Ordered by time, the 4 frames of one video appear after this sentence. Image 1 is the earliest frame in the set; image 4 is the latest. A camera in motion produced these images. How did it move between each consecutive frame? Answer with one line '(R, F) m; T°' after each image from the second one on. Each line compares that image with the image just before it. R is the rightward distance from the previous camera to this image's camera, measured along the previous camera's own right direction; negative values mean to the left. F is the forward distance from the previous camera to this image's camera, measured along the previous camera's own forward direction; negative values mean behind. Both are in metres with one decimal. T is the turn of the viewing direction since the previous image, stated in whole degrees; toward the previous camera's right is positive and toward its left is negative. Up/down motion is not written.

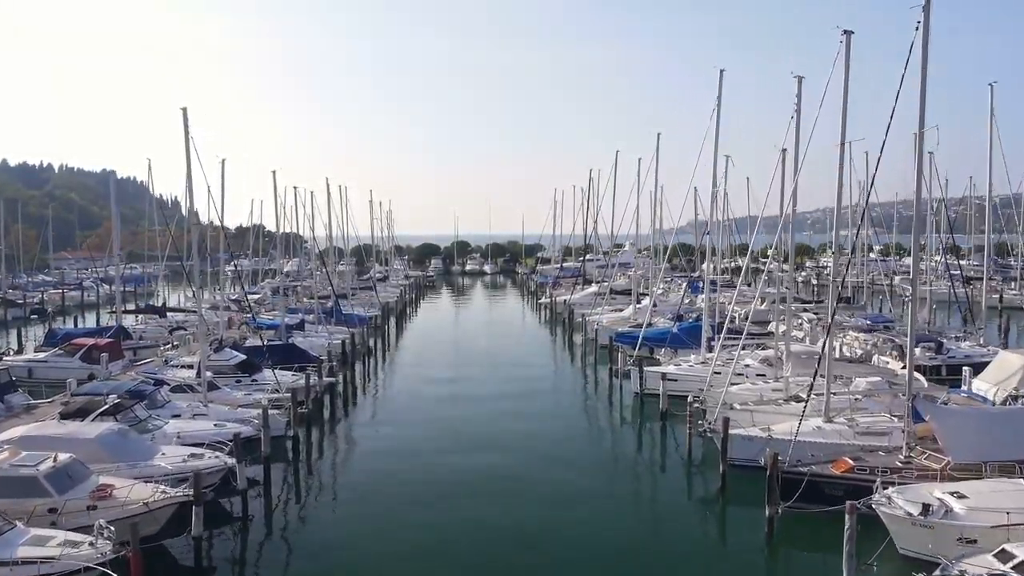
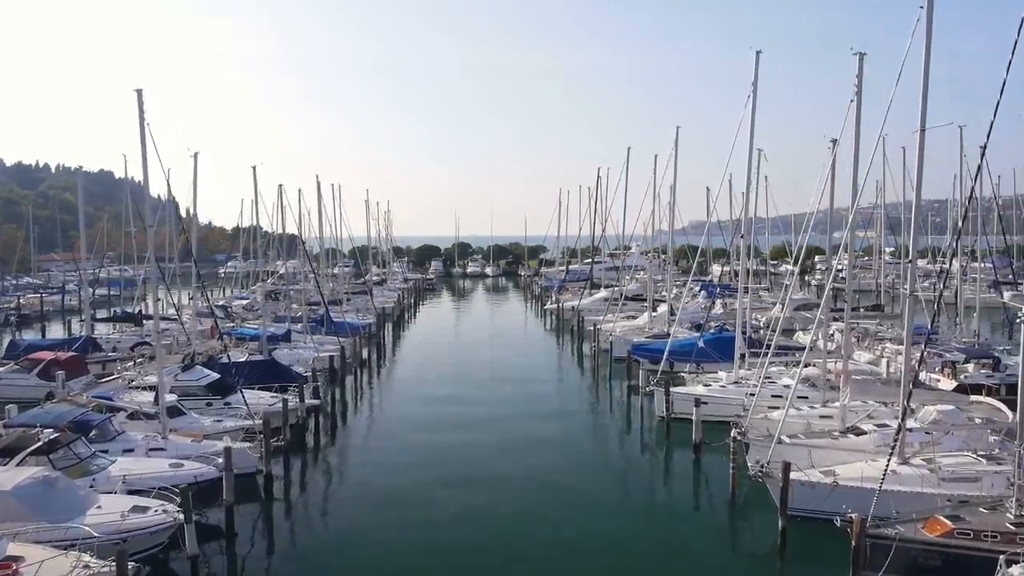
(-0.2, +2.9) m; 0°
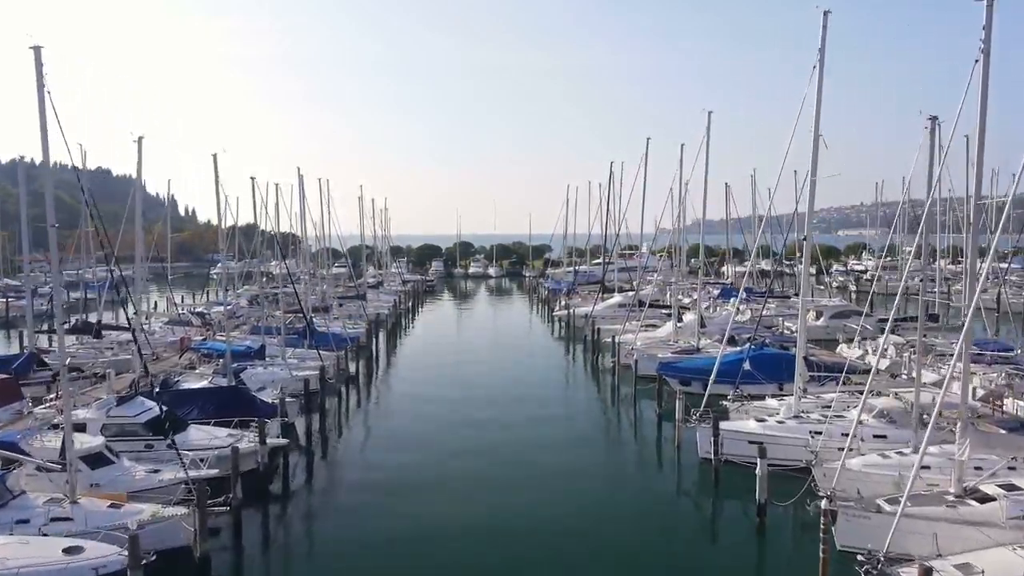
(-0.2, +4.0) m; 0°
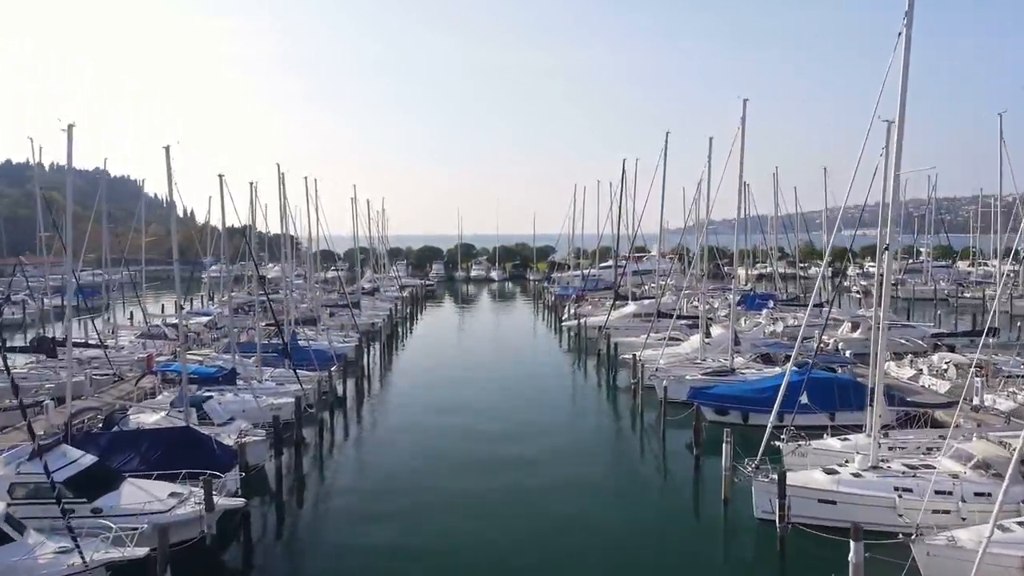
(-0.2, +3.5) m; 0°
